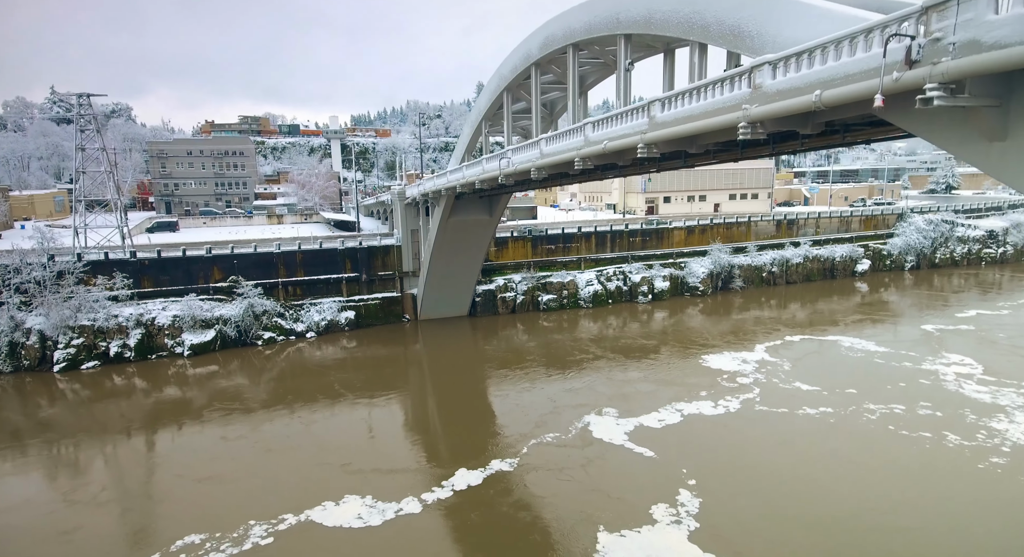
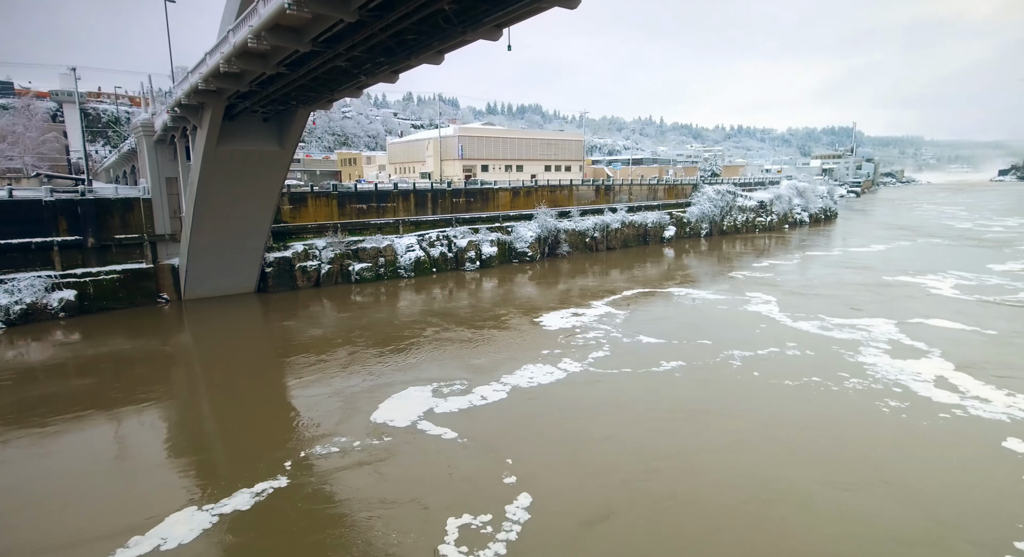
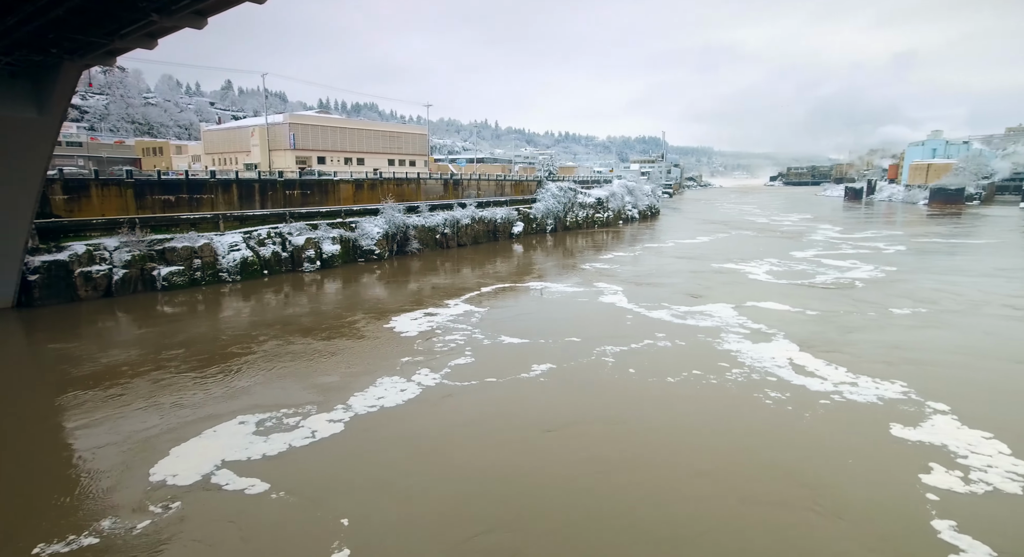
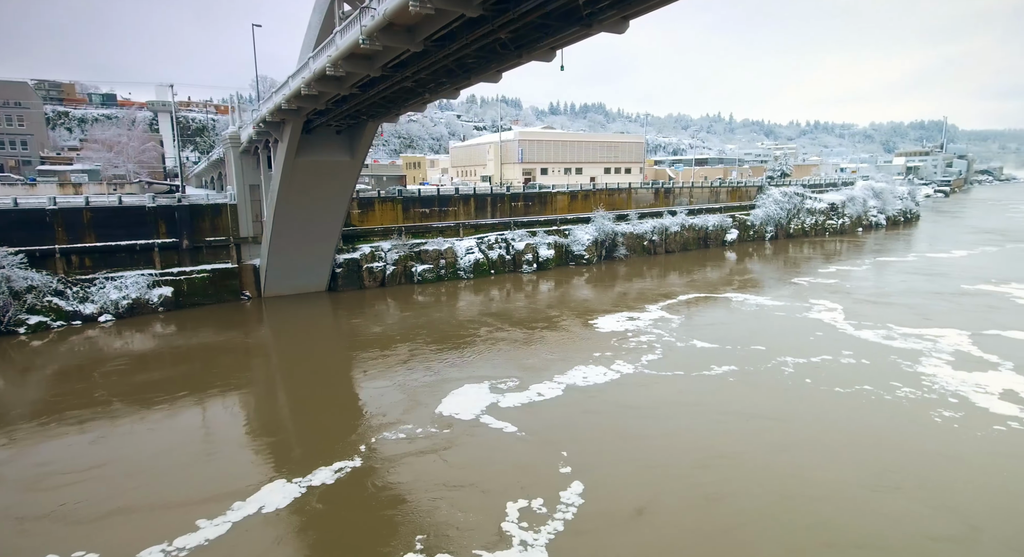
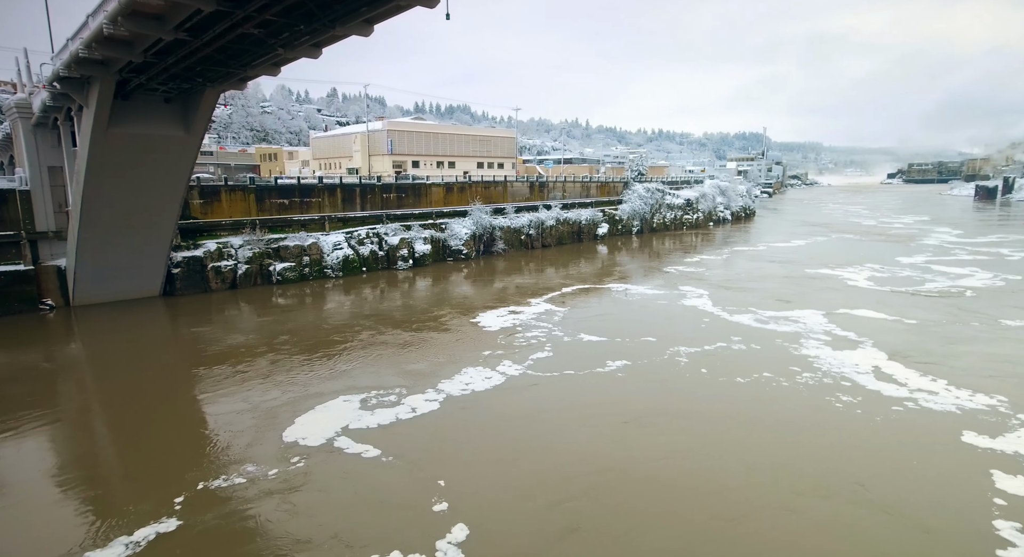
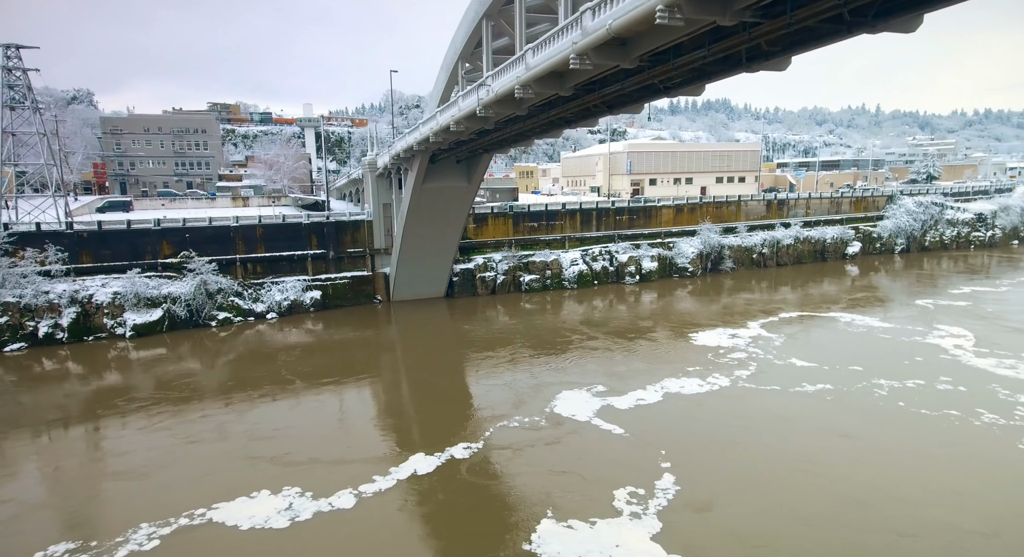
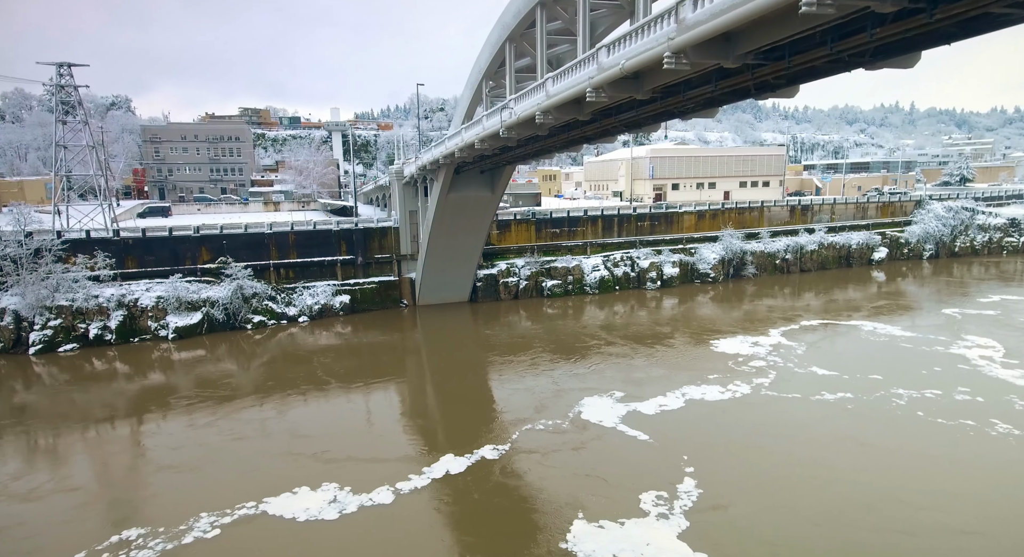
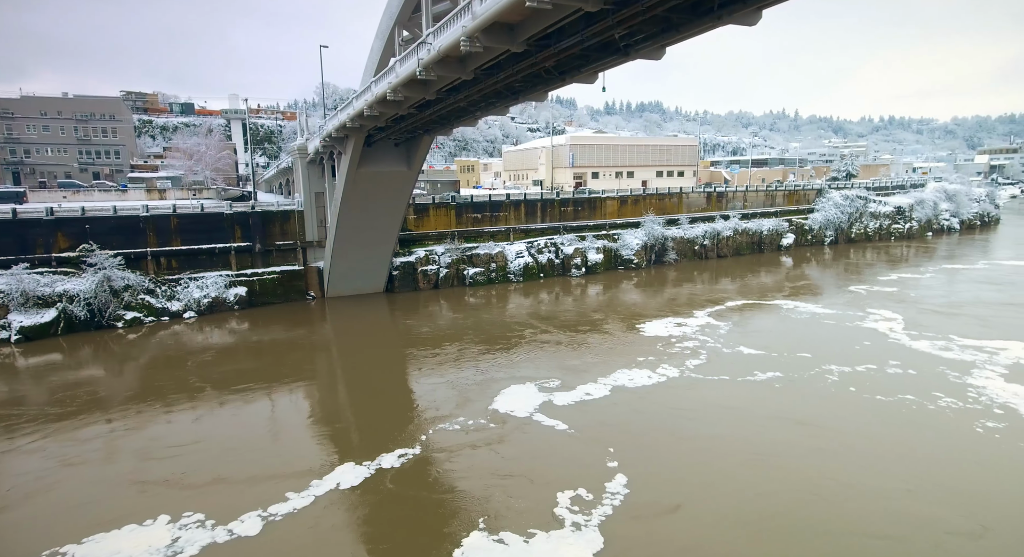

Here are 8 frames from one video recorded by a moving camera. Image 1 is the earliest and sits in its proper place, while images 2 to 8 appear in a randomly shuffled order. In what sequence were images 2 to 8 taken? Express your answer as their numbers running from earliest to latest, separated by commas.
7, 6, 8, 4, 2, 5, 3
